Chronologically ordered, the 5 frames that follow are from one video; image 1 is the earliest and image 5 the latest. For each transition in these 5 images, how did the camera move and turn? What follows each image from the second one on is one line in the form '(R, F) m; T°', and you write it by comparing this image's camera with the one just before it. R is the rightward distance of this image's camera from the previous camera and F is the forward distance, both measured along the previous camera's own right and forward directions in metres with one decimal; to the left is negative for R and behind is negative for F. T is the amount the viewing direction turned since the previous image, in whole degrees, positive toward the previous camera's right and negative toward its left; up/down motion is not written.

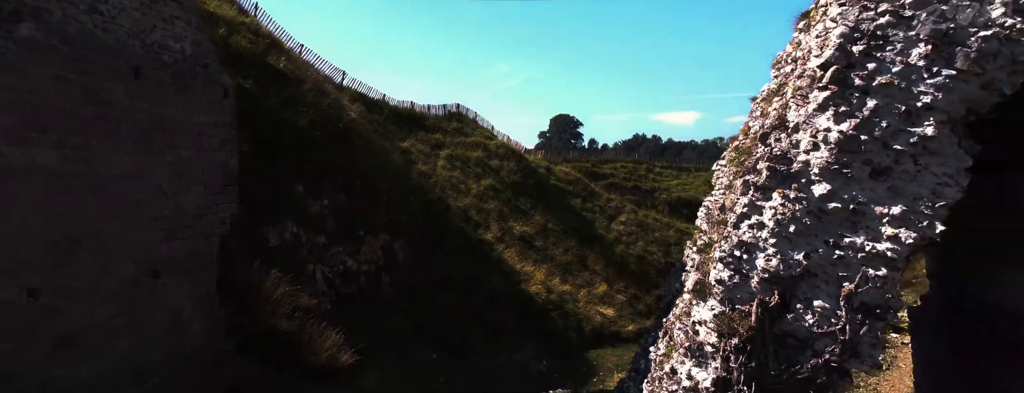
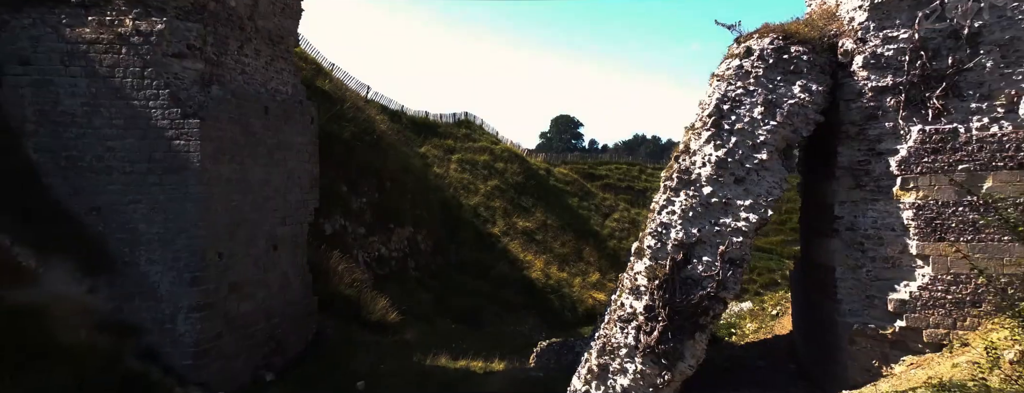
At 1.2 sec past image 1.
(-0.1, -2.0) m; 0°
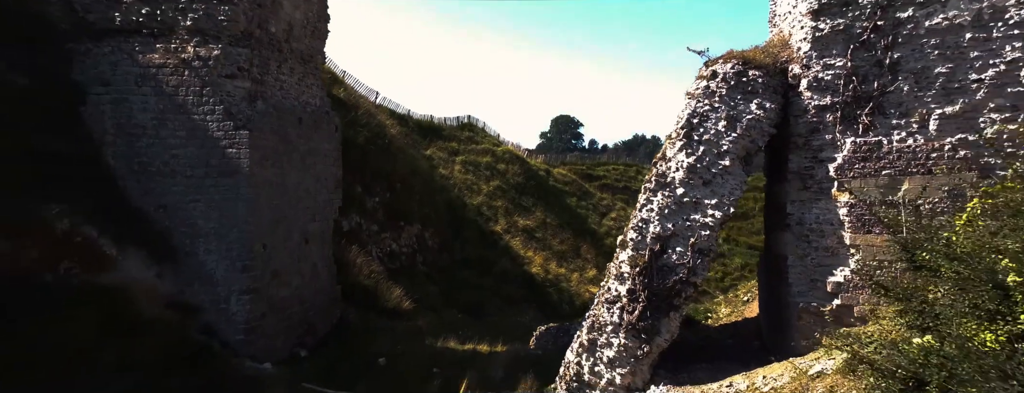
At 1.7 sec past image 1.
(0.0, -0.9) m; 0°
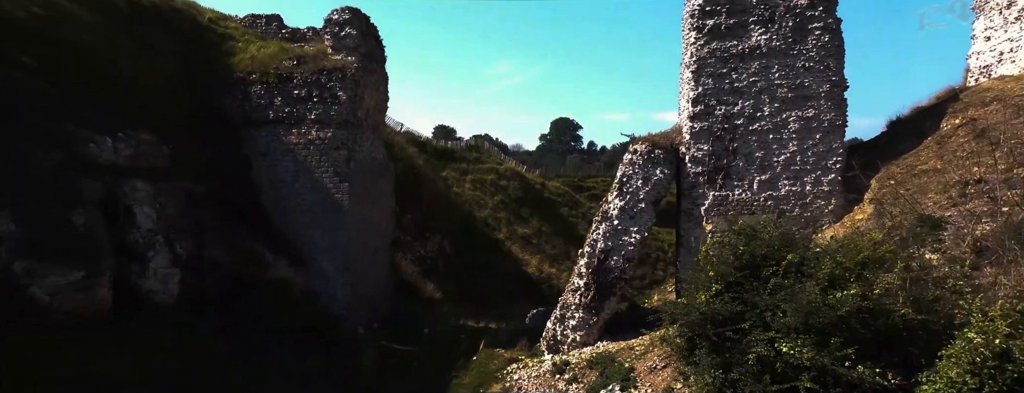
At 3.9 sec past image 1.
(0.0, -3.6) m; 0°
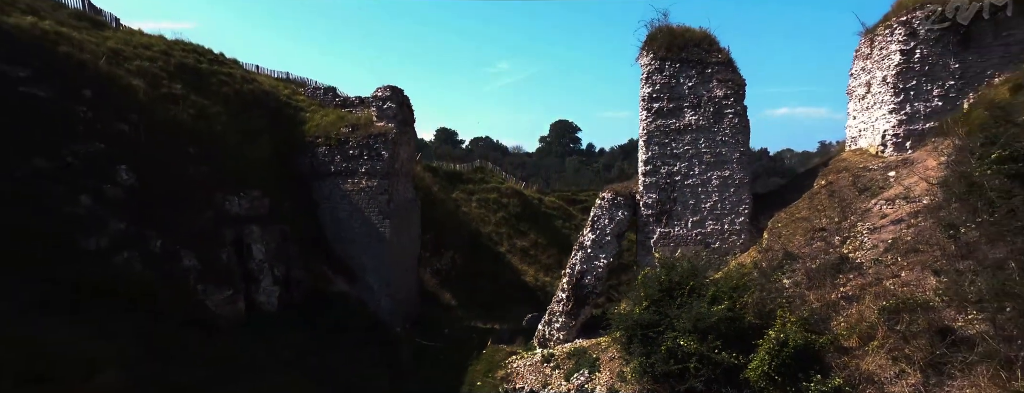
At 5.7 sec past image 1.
(0.0, -3.1) m; 0°
